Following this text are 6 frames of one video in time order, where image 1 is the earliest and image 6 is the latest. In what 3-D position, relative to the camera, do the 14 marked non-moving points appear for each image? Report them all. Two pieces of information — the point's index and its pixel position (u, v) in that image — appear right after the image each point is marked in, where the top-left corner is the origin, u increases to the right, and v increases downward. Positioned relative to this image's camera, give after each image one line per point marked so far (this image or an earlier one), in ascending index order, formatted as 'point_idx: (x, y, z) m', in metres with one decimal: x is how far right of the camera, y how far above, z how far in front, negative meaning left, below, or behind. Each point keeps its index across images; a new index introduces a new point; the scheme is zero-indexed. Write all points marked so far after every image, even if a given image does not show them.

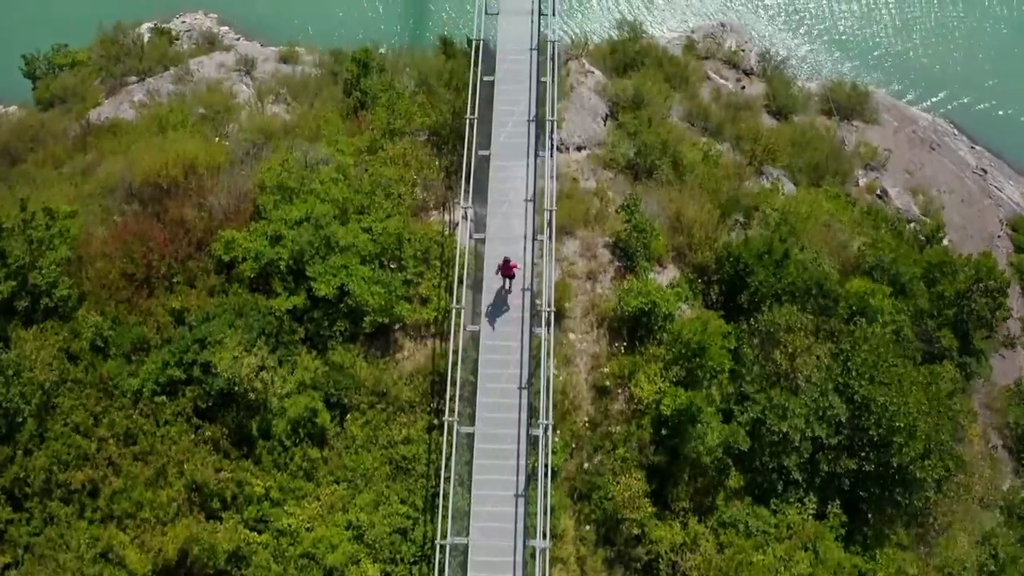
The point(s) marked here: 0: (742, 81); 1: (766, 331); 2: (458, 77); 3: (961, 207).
0: (+11.2, +10.0, +19.6) m
1: (+4.7, -0.8, +7.3) m
2: (-1.3, +5.1, +9.8) m
3: (+21.1, +3.9, +18.8) m
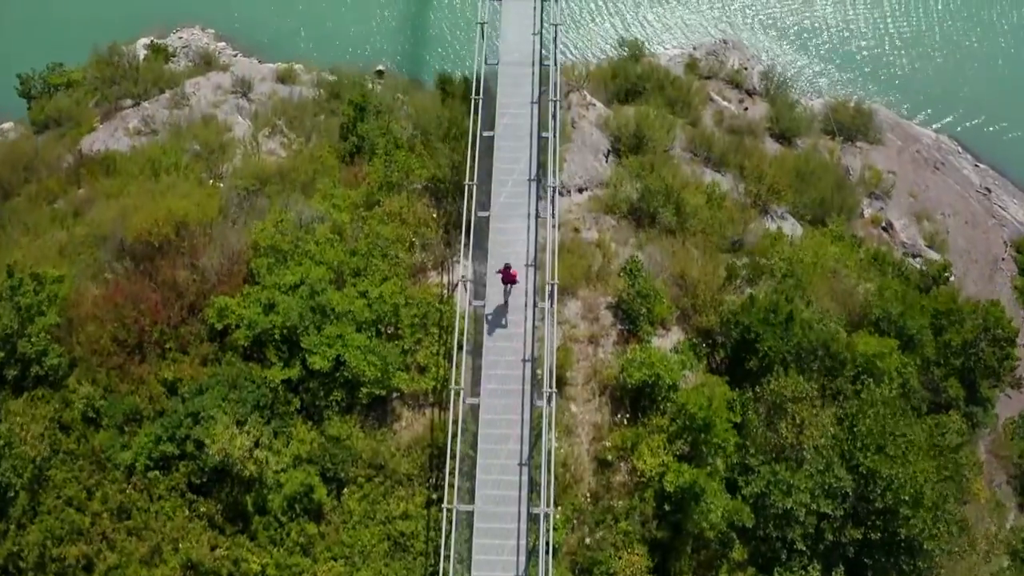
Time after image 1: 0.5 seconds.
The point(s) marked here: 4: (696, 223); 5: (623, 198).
0: (+11.2, +8.9, +19.3) m
1: (+4.7, -2.0, +7.2) m
2: (-1.3, +3.9, +9.6) m
3: (+21.1, +2.8, +18.6) m
4: (+4.5, +1.6, +9.8) m
5: (+2.8, +2.3, +10.1) m
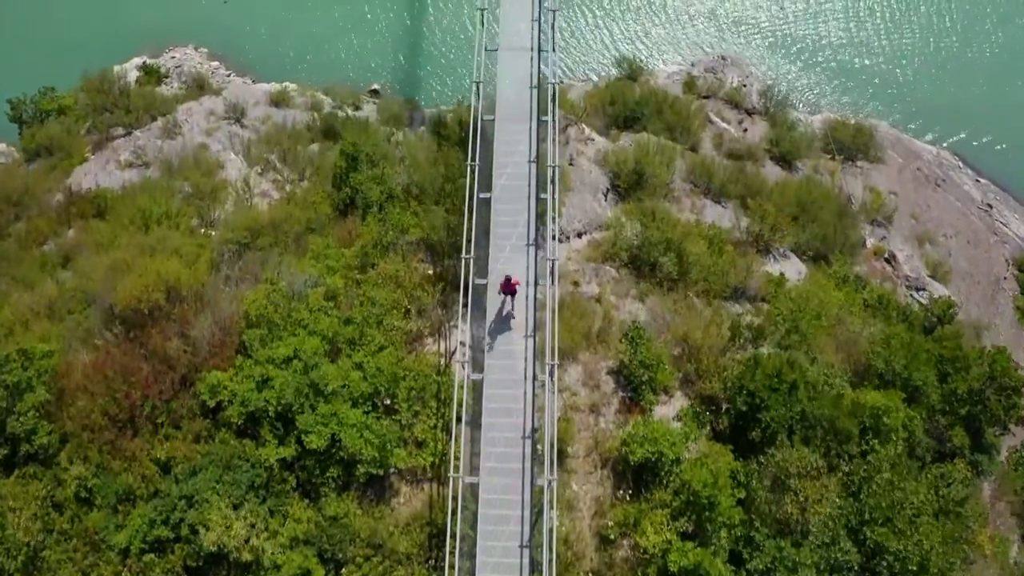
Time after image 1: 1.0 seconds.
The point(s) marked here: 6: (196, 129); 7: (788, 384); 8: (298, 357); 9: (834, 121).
0: (+11.1, +7.9, +19.1) m
1: (+4.7, -3.2, +7.0) m
2: (-1.4, +2.6, +9.4) m
3: (+21.1, +1.9, +18.4) m
4: (+4.5, +0.4, +9.7) m
5: (+2.8, +1.1, +9.9) m
6: (-13.4, +6.7, +17.2) m
7: (+5.2, -1.8, +7.6) m
8: (-3.8, -1.3, +7.2) m
9: (+15.9, +8.3, +19.8) m
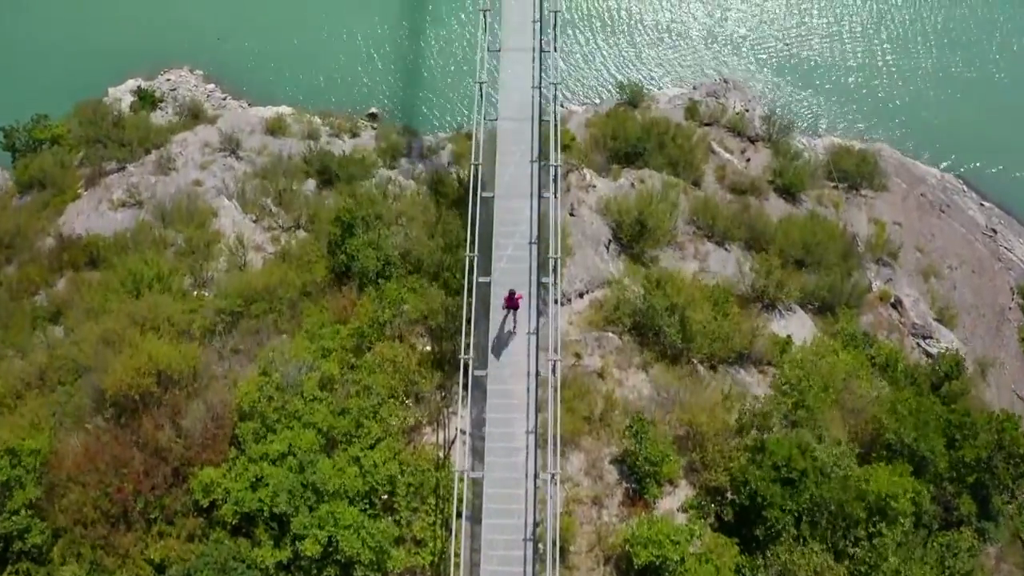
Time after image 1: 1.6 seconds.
0: (+11.1, +6.5, +18.8) m
1: (+4.7, -4.9, +6.9) m
2: (-1.4, +1.0, +9.2) m
3: (+21.1, +0.5, +18.2) m
4: (+4.5, -1.2, +9.5) m
5: (+2.8, -0.5, +9.7) m
6: (-13.4, +5.2, +16.9) m
7: (+5.3, -3.4, +7.4) m
8: (-3.8, -2.9, +7.0) m
9: (+15.9, +6.9, +19.5) m
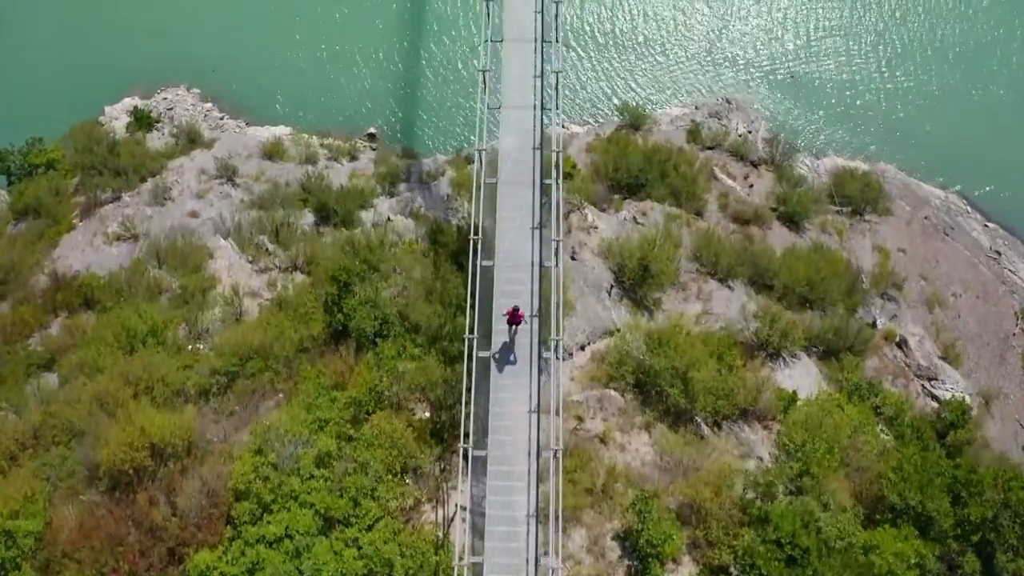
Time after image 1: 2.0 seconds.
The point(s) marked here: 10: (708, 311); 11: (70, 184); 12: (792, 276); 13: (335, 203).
0: (+11.1, +5.3, +18.6) m
1: (+4.7, -6.2, +6.8) m
2: (-1.4, -0.3, +9.0) m
3: (+21.1, -0.7, +18.1) m
4: (+4.5, -2.5, +9.3) m
5: (+2.8, -1.8, +9.5) m
6: (-13.4, +3.9, +16.7) m
7: (+5.3, -4.8, +7.3) m
8: (-3.8, -4.3, +6.9) m
9: (+15.9, +5.6, +19.3) m
10: (+5.8, -0.7, +11.9) m
11: (-19.4, +4.6, +17.5) m
12: (+9.7, +0.4, +13.8) m
13: (-7.0, +2.9, +16.3) m
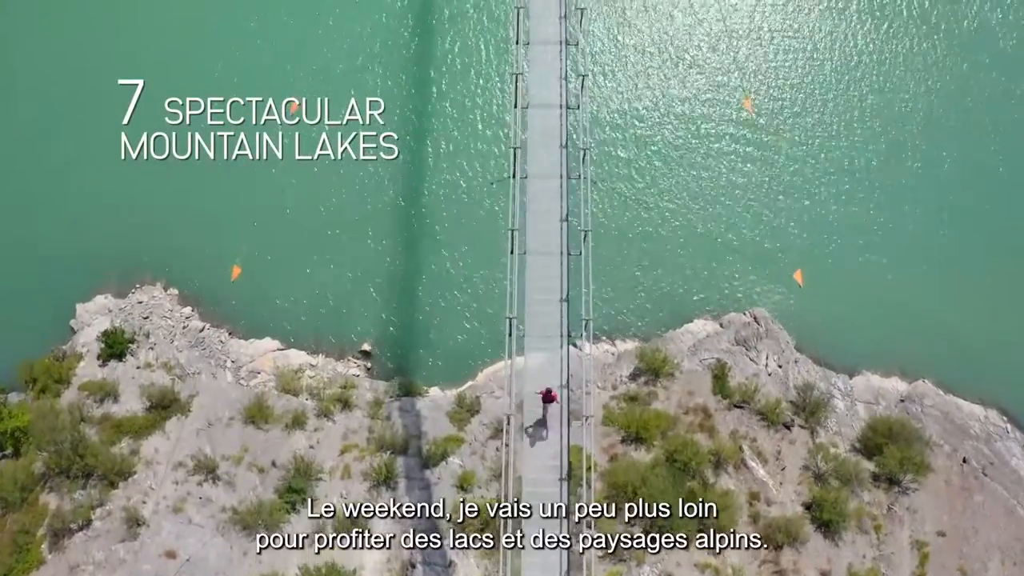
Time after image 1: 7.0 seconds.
0: (+11.4, -6.6, +16.9) m
1: (+5.0, -19.2, +6.4) m
2: (-1.1, -13.1, +7.9) m
3: (+21.4, -12.6, +17.0) m
4: (+4.8, -15.3, +8.5) m
5: (+3.1, -14.6, +8.6) m
6: (-13.0, -8.1, +15.2) m
7: (+5.6, -17.8, +6.7) m
8: (-3.5, -17.3, +6.2) m
9: (+16.2, -6.2, +17.6) m
10: (+6.2, -13.3, +10.9) m
11: (-19.0, -7.3, +15.9) m
12: (+10.0, -11.9, +12.6) m
13: (-6.7, -9.1, +14.9) m
